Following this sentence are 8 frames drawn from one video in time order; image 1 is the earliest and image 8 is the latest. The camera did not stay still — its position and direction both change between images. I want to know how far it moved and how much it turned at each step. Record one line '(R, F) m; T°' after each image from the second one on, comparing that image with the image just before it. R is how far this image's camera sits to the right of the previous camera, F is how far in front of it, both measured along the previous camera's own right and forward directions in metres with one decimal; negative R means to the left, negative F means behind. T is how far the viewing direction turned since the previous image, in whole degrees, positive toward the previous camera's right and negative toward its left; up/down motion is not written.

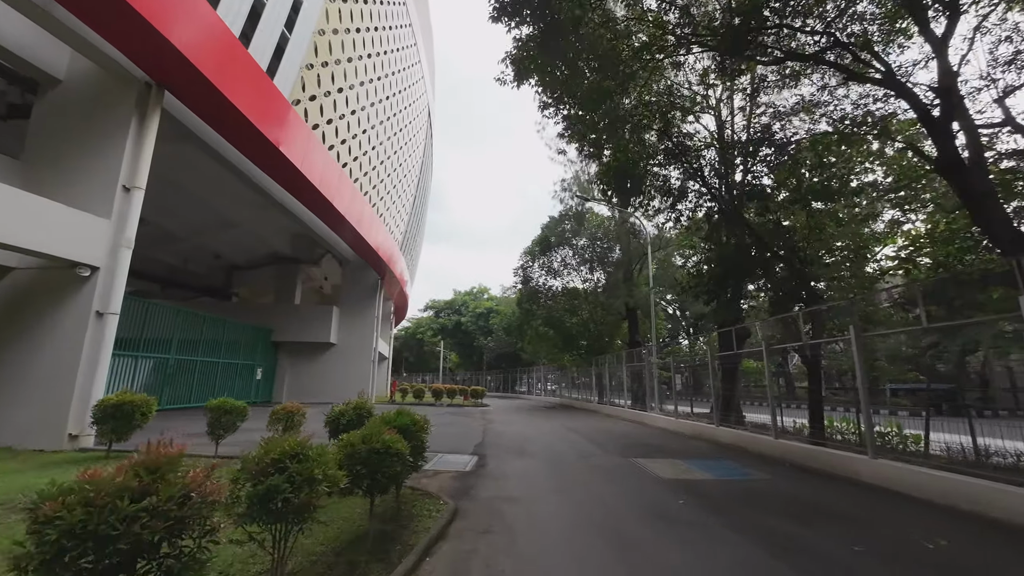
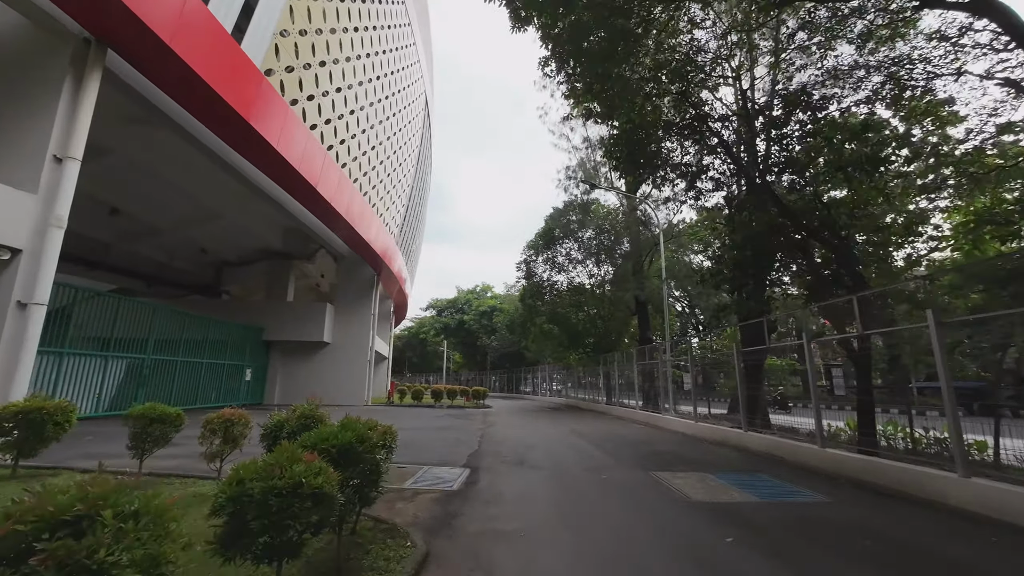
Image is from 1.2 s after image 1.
(+0.1, +1.1) m; -1°
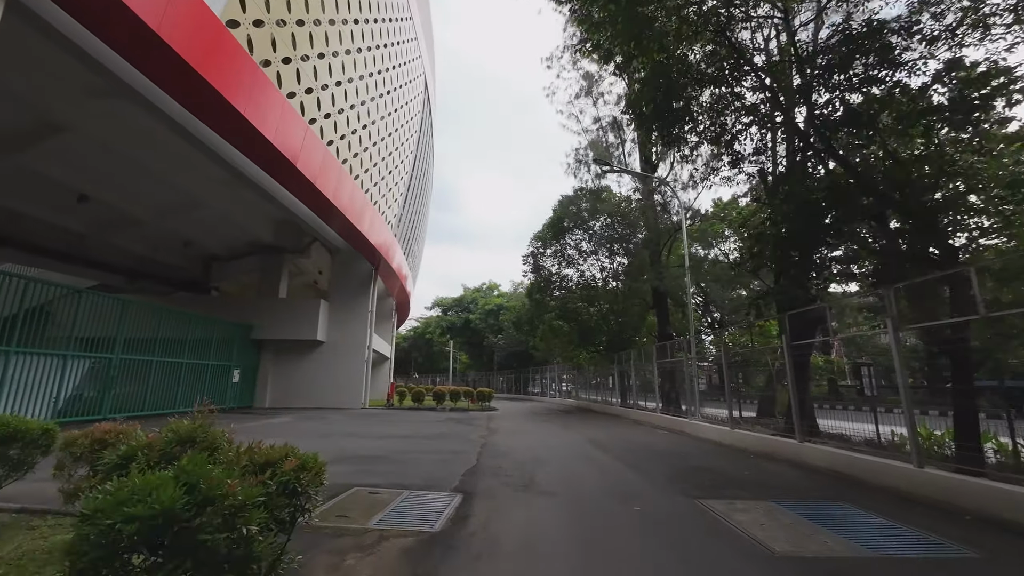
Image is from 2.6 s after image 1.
(+0.1, +1.5) m; -1°
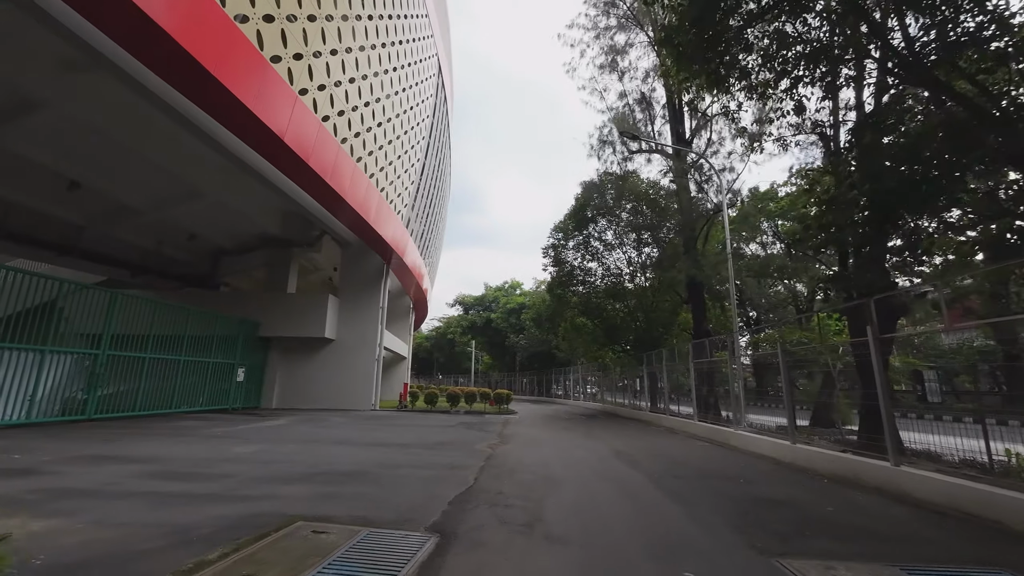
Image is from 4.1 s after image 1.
(+0.3, +1.4) m; -3°
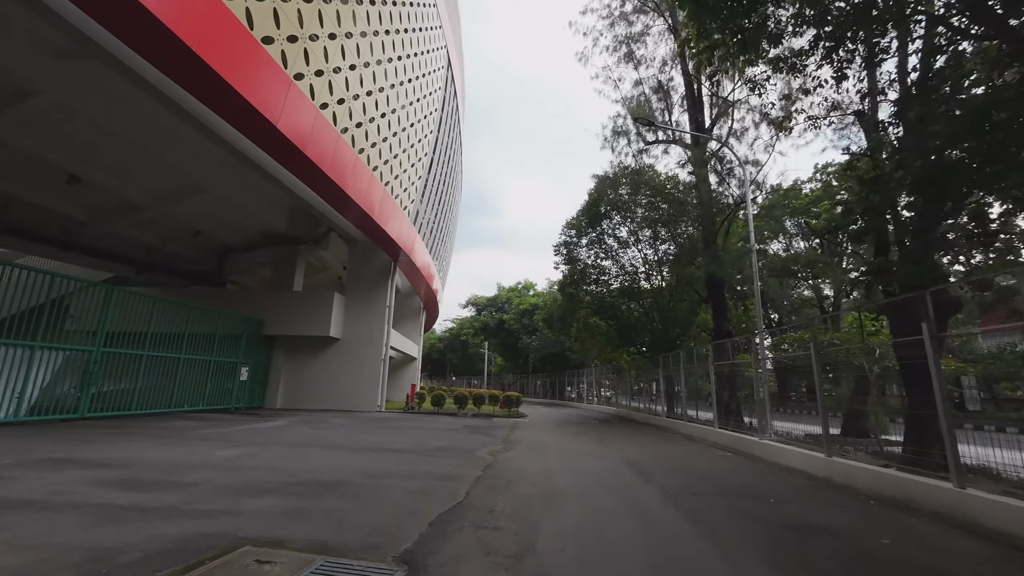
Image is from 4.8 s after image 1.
(+0.2, +0.7) m; -2°
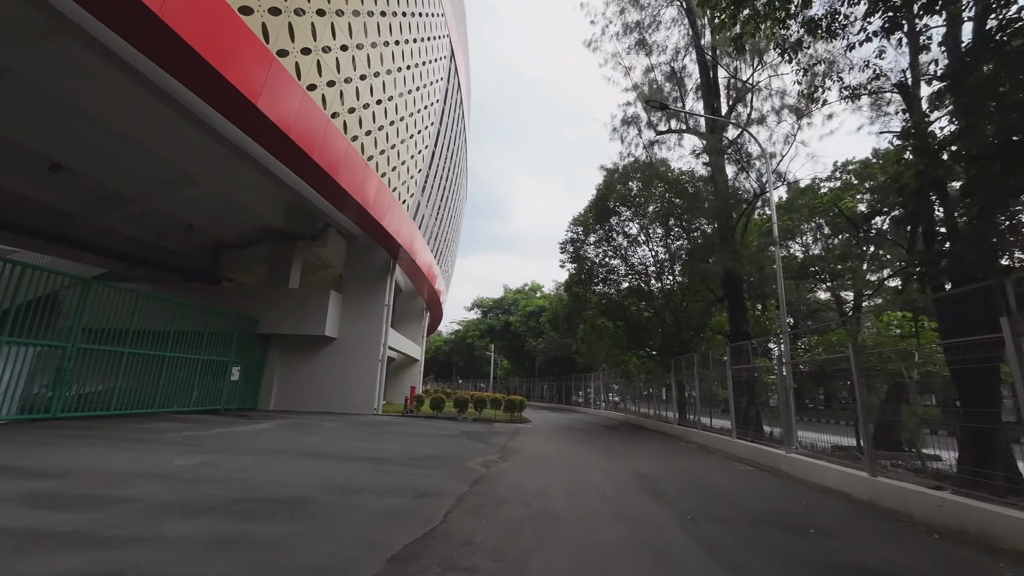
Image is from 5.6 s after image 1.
(+0.2, +0.8) m; -1°
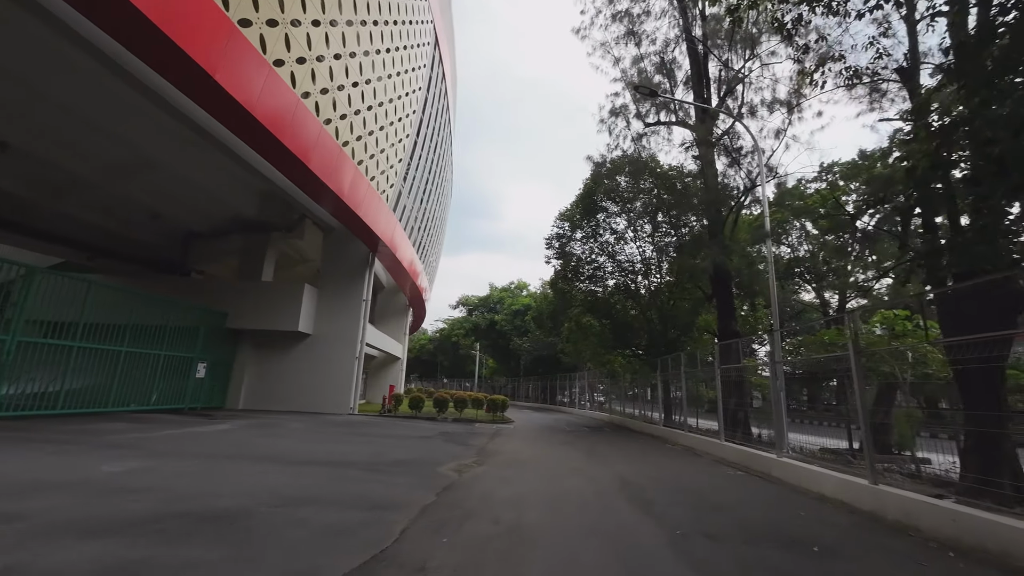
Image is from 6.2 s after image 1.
(+0.2, +0.6) m; +2°
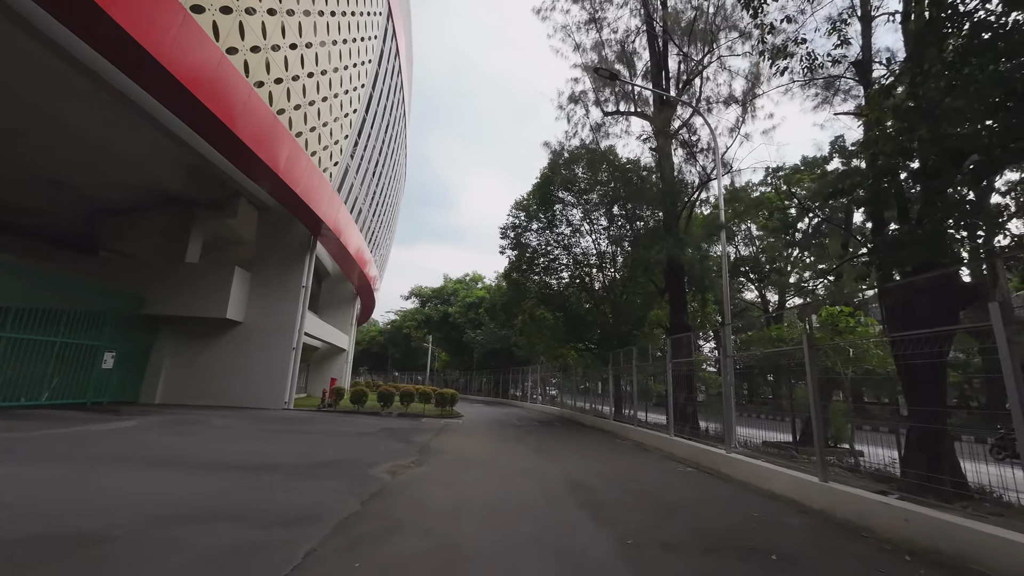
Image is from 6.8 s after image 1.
(+0.2, +0.6) m; +6°
